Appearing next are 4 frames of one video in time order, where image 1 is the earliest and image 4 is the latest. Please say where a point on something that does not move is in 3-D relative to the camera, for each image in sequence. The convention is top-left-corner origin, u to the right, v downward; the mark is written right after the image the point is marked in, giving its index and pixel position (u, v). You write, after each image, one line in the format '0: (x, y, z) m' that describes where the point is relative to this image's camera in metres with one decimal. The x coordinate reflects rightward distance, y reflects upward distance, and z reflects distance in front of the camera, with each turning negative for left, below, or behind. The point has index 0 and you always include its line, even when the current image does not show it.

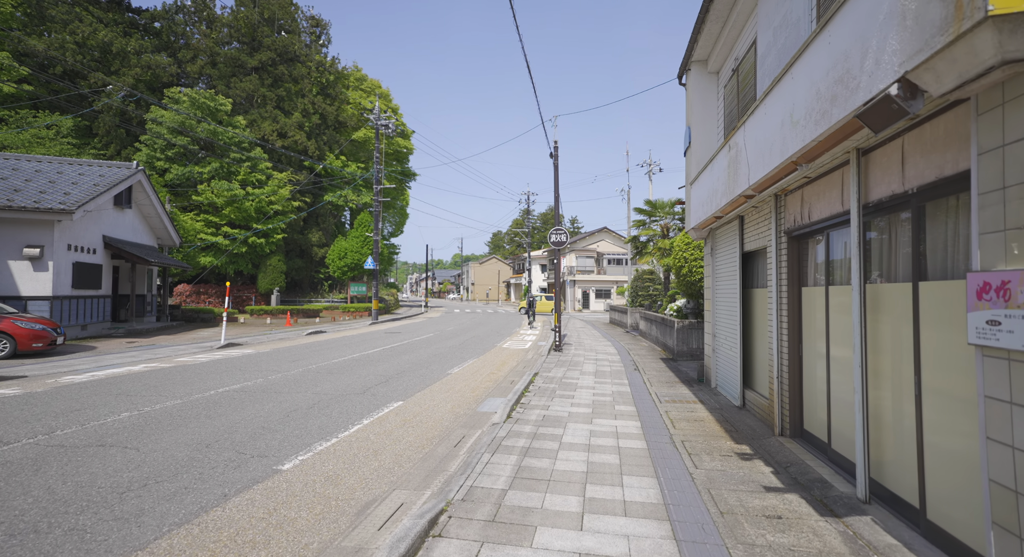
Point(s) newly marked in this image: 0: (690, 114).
0: (+2.7, +2.5, +8.5) m
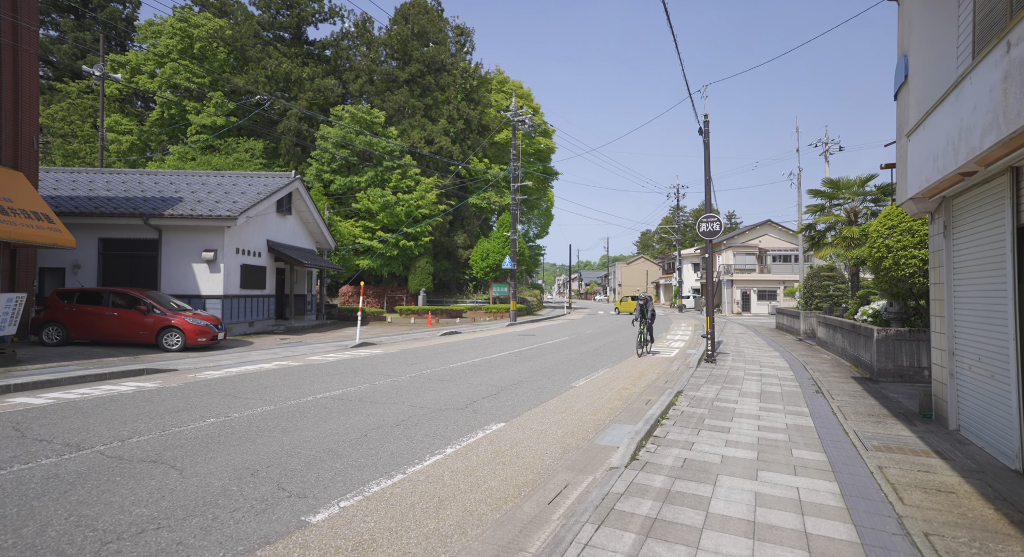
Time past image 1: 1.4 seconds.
0: (+4.1, +2.6, +6.0) m
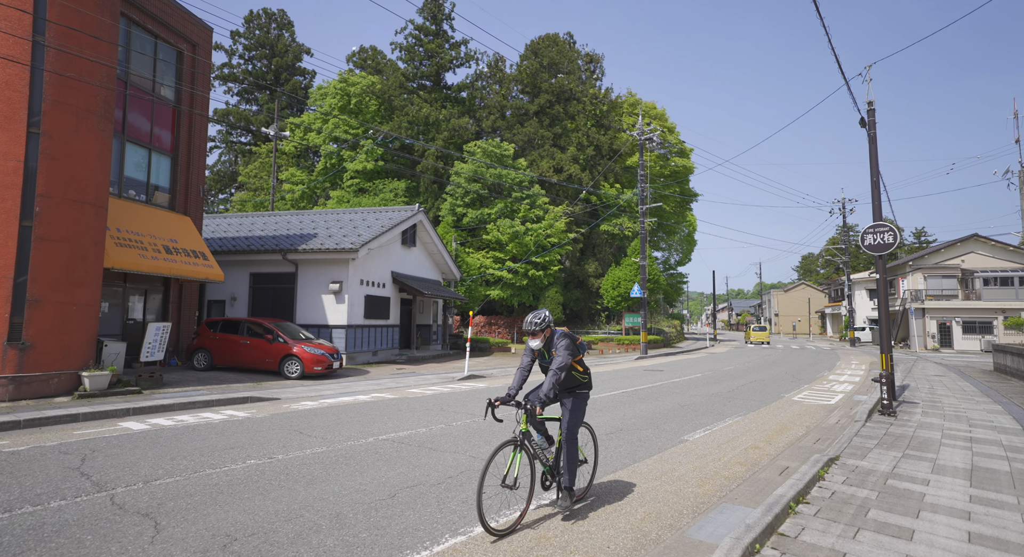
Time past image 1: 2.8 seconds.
0: (+4.6, +2.5, +3.8) m
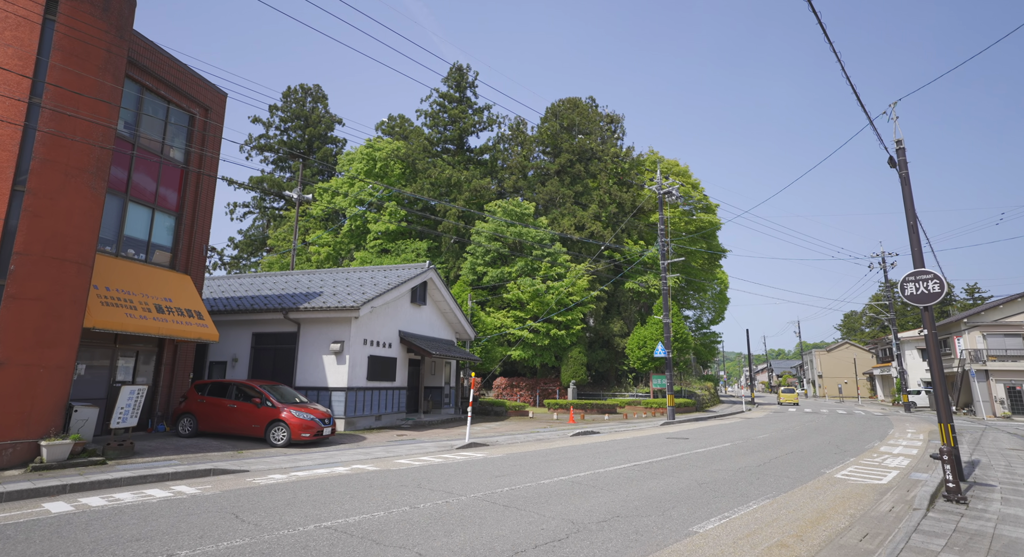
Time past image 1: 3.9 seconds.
0: (+4.1, +2.3, +2.9) m
